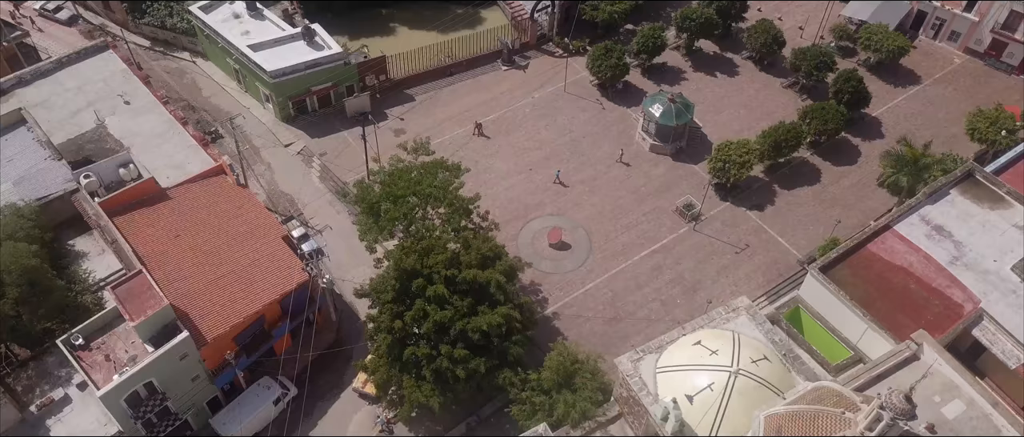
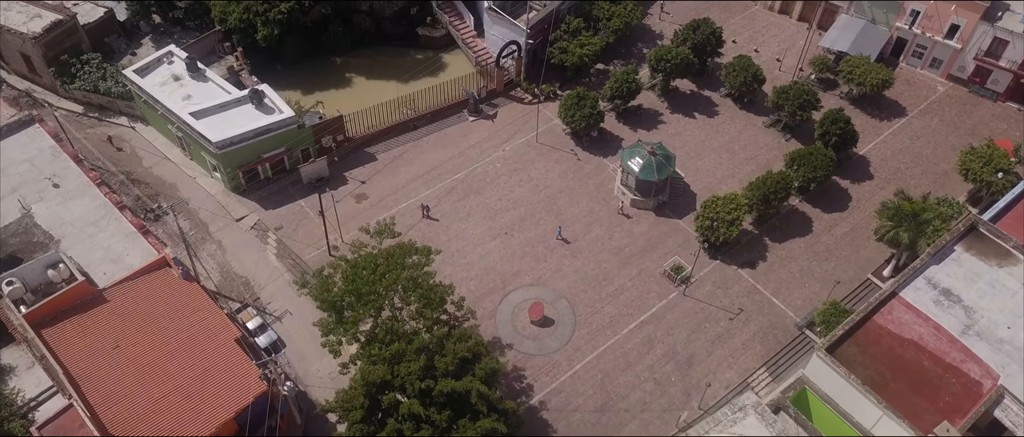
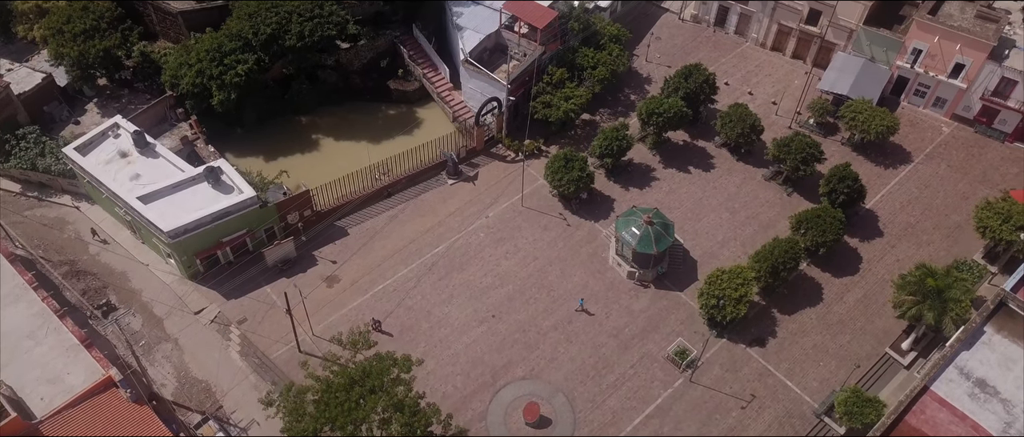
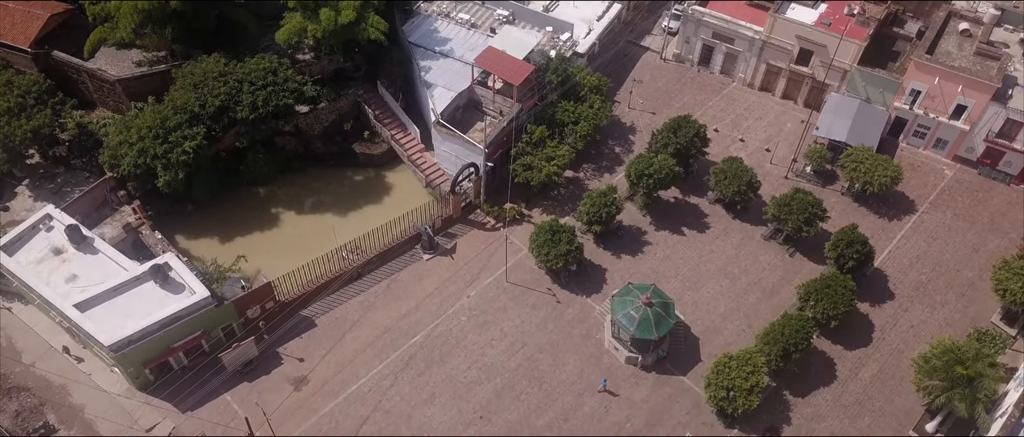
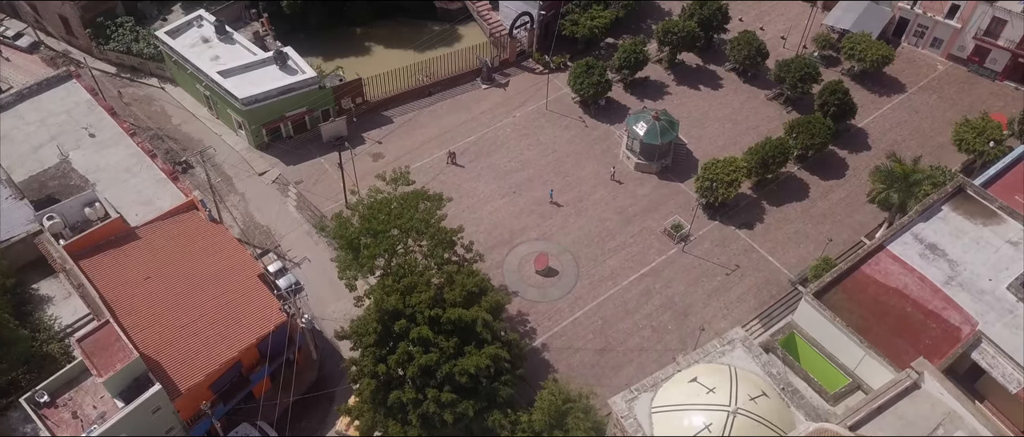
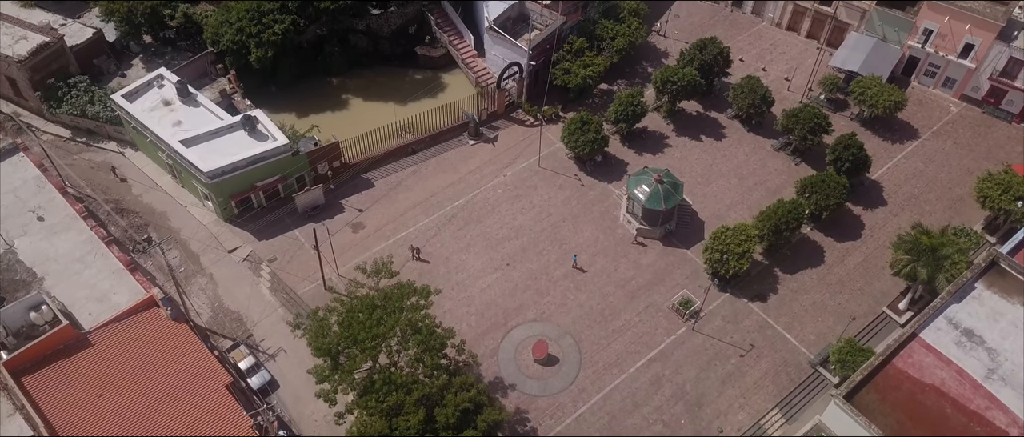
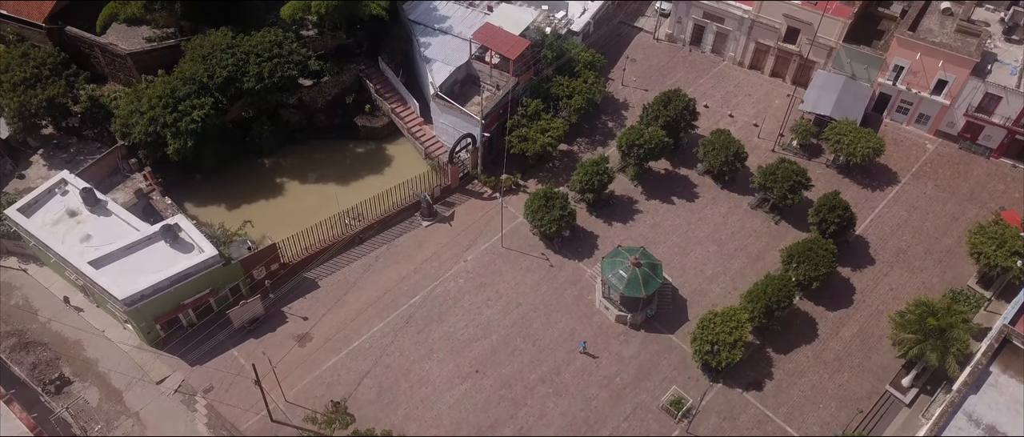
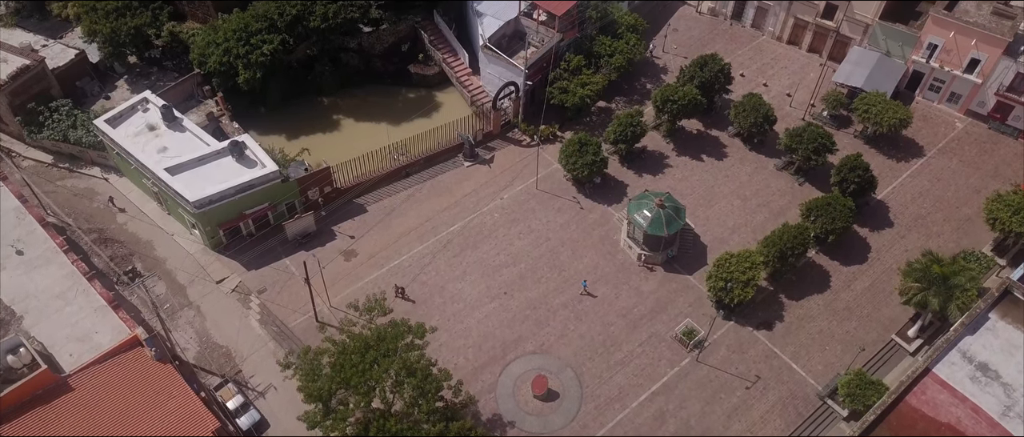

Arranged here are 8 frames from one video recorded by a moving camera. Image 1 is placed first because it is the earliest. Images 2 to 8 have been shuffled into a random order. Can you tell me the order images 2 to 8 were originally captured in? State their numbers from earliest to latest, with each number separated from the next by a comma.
5, 2, 6, 8, 3, 7, 4
